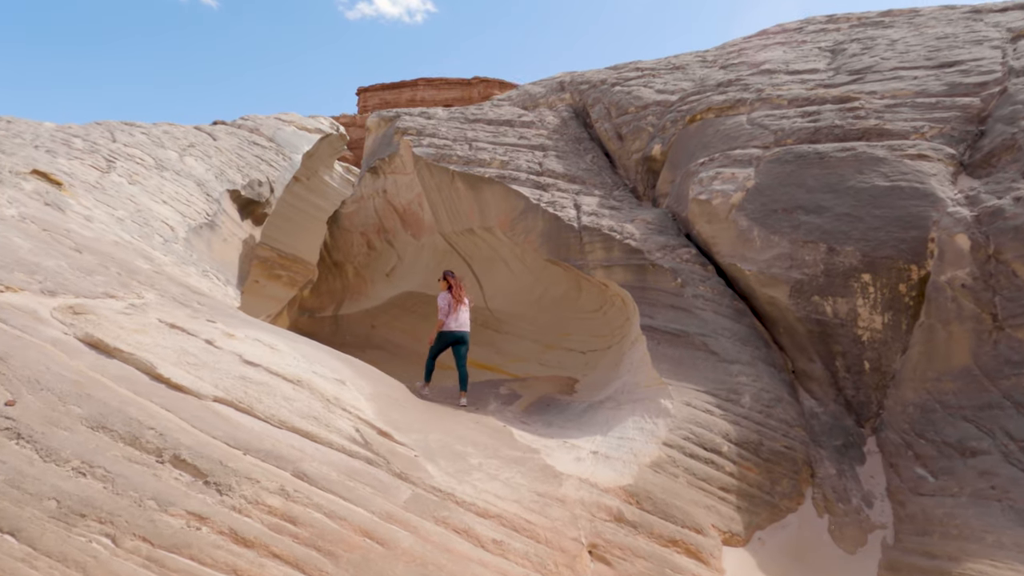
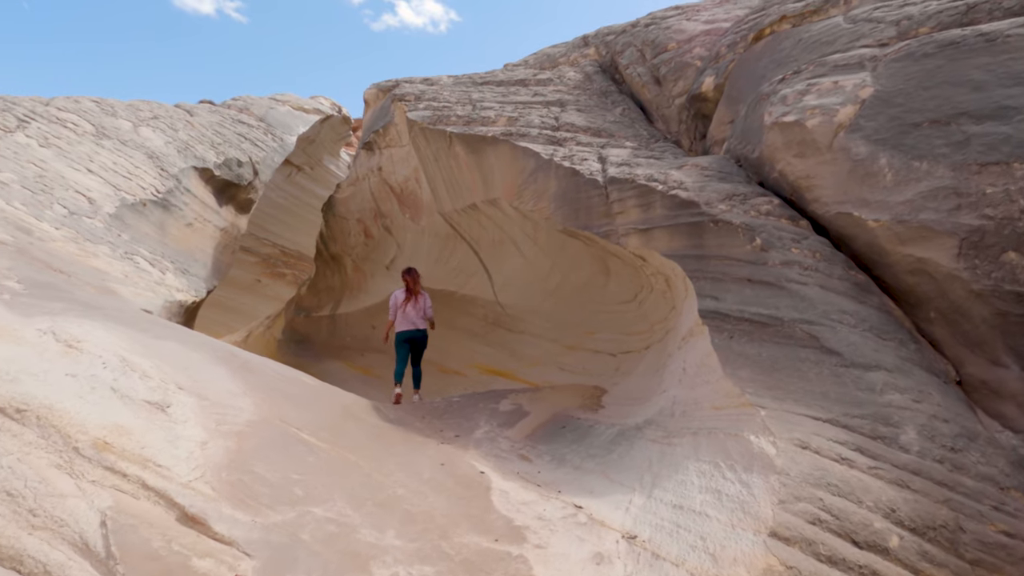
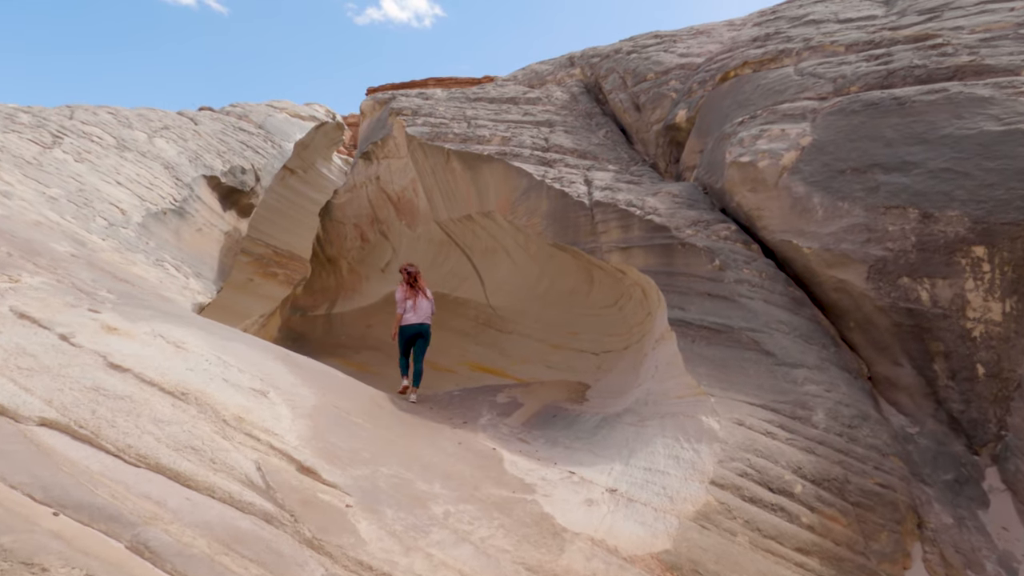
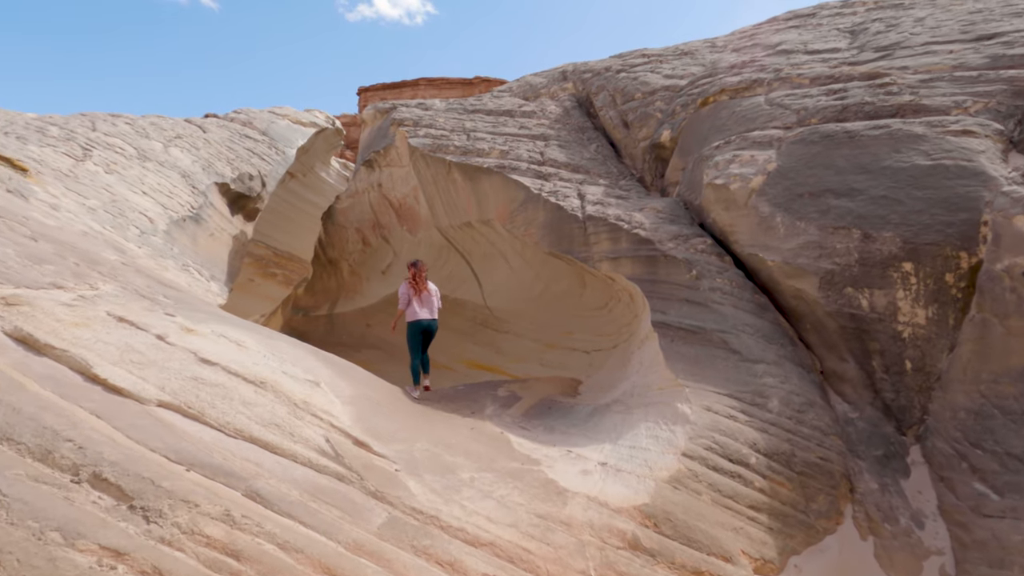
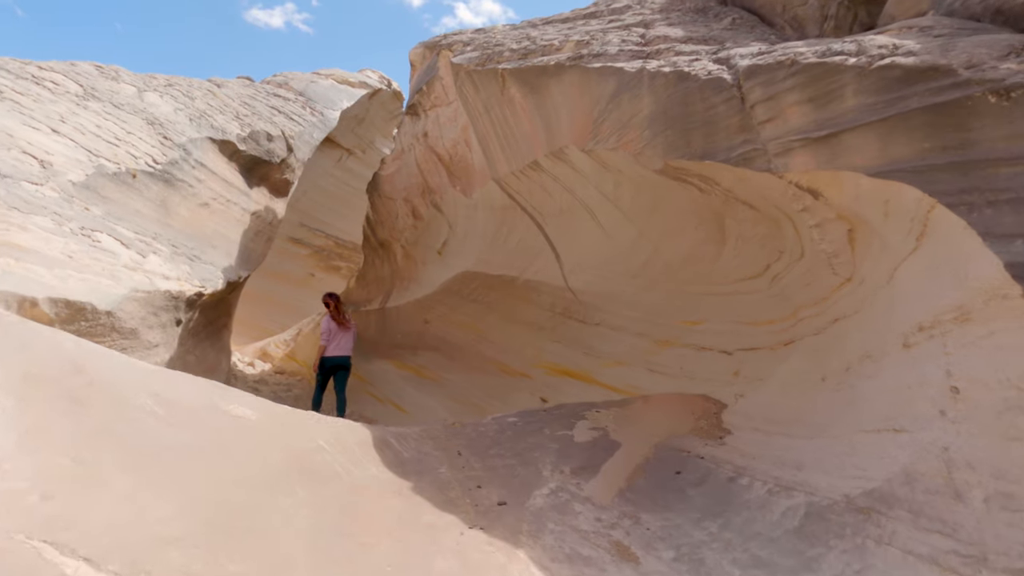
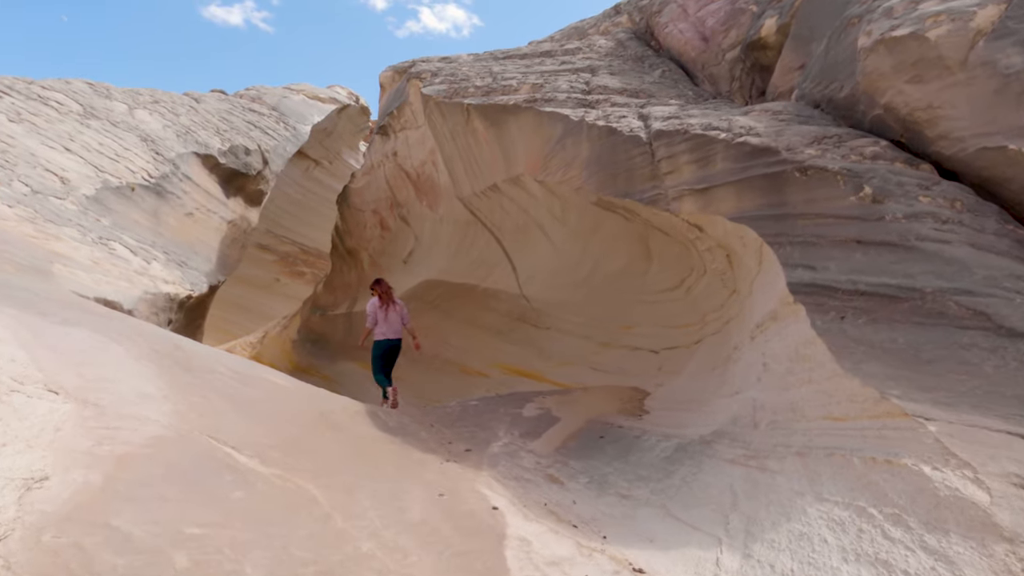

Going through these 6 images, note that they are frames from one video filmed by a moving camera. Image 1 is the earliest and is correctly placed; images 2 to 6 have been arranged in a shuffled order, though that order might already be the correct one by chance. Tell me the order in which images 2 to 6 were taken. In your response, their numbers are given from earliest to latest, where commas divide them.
4, 3, 2, 6, 5
